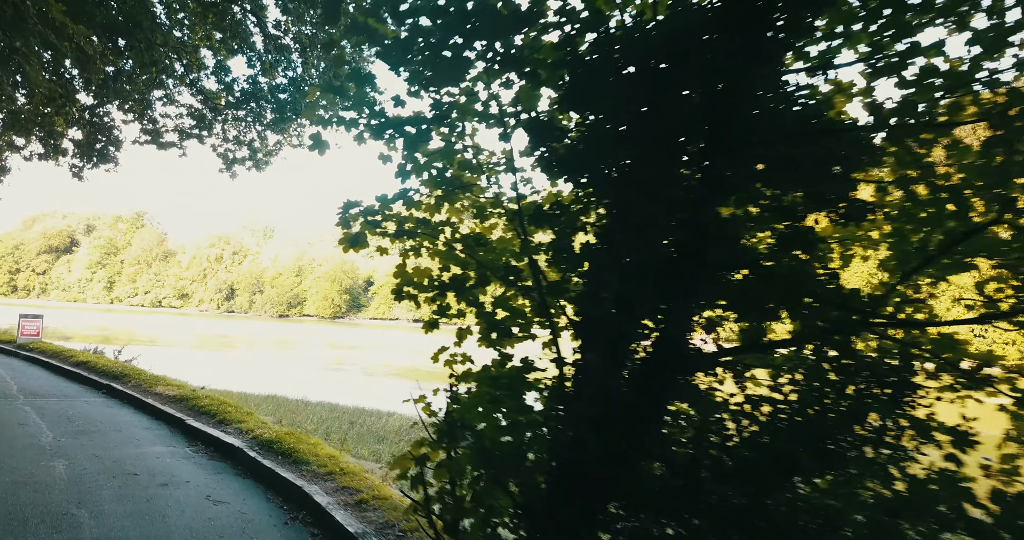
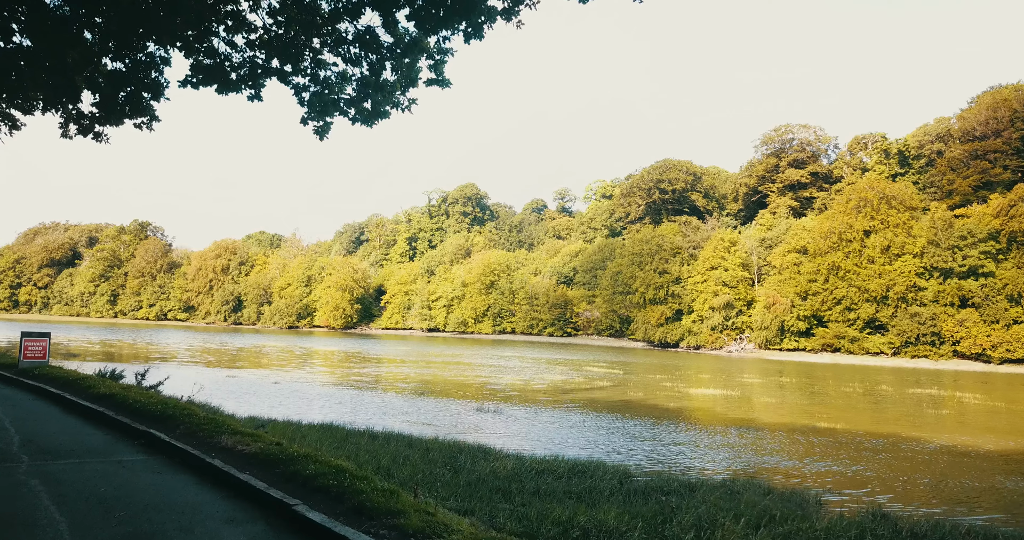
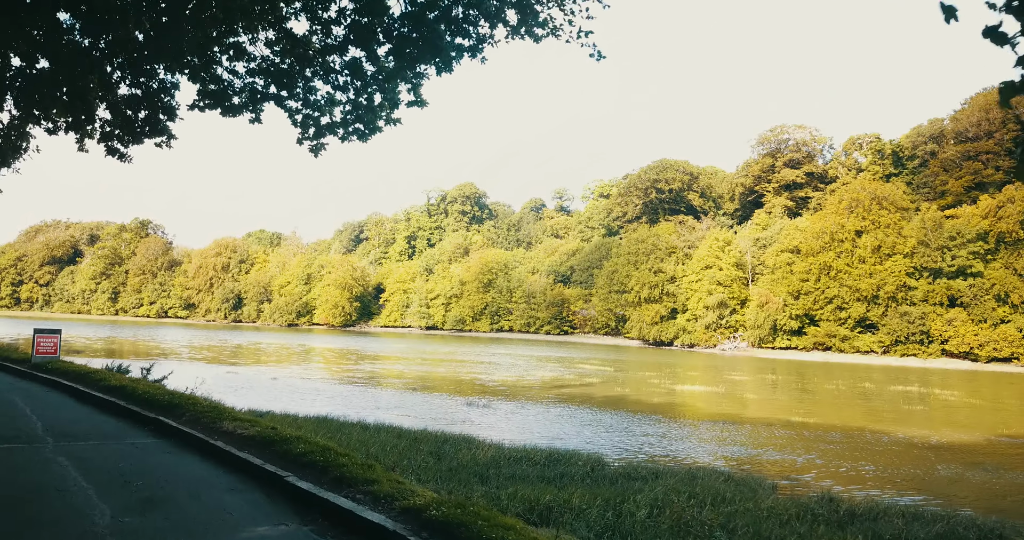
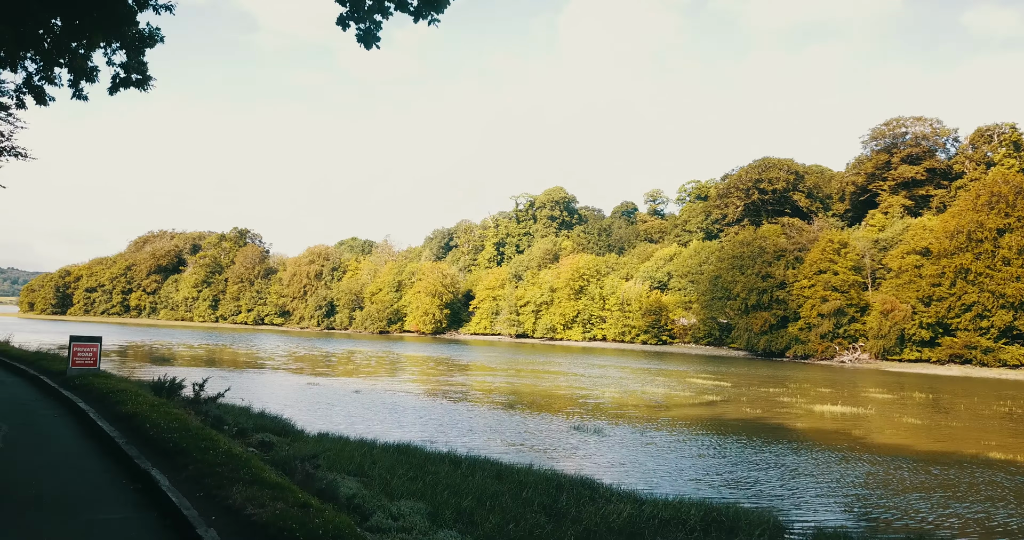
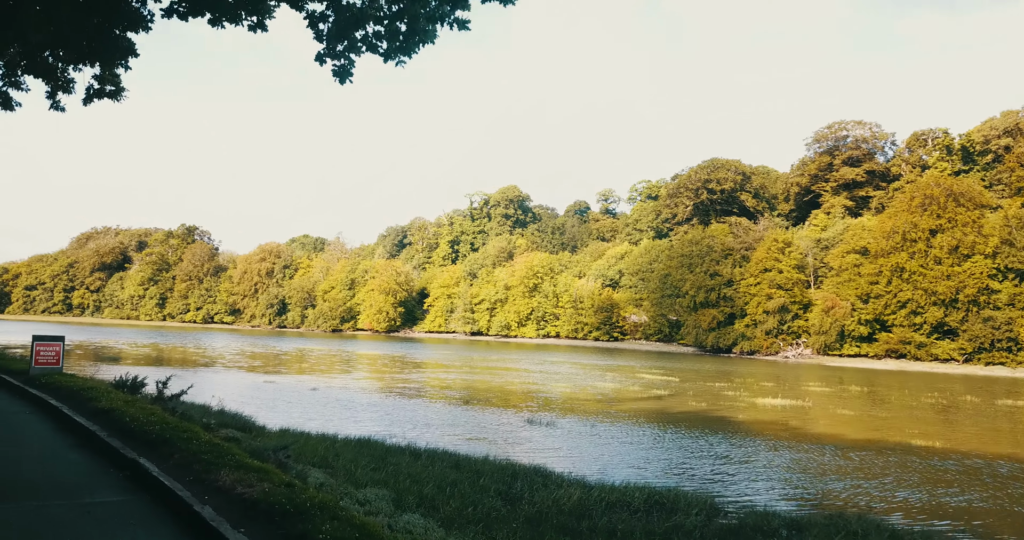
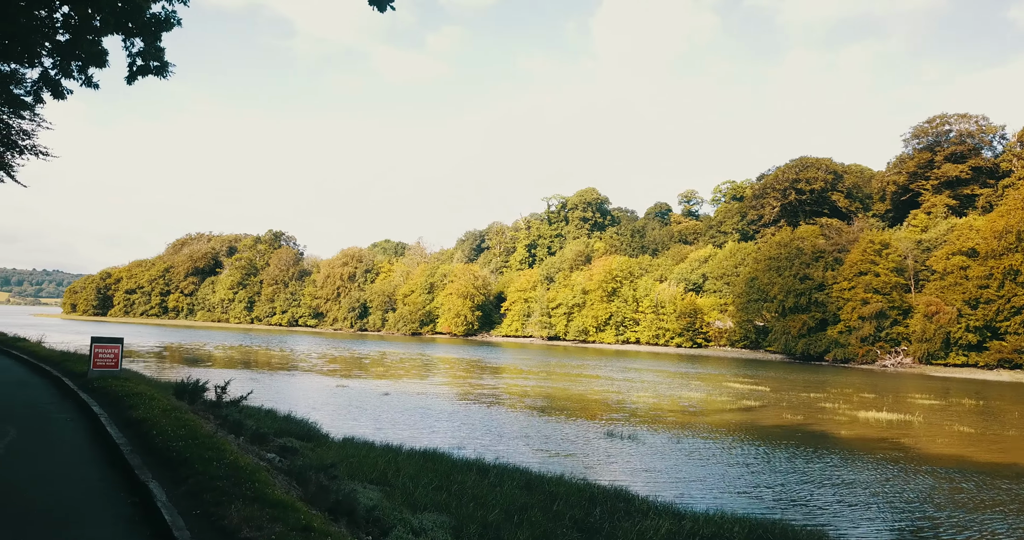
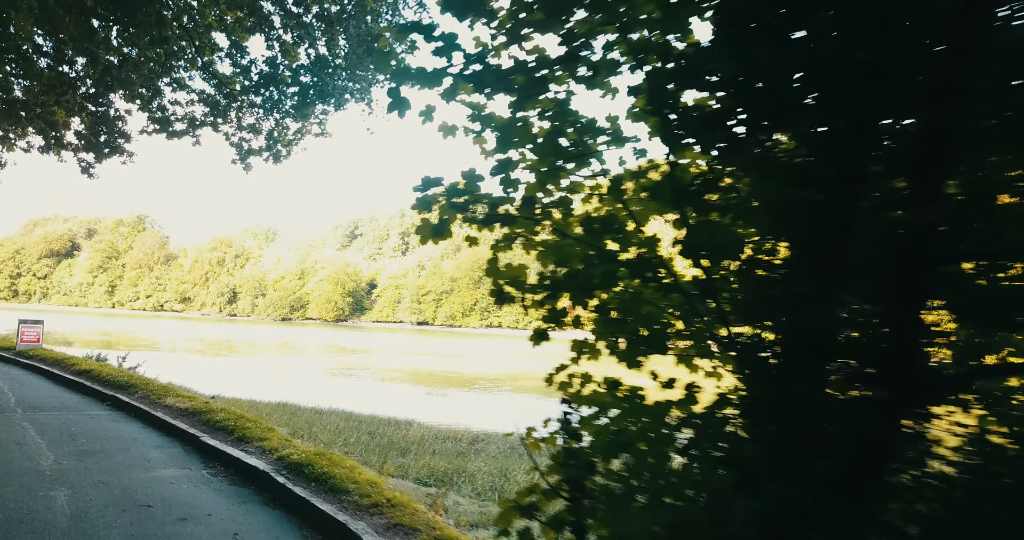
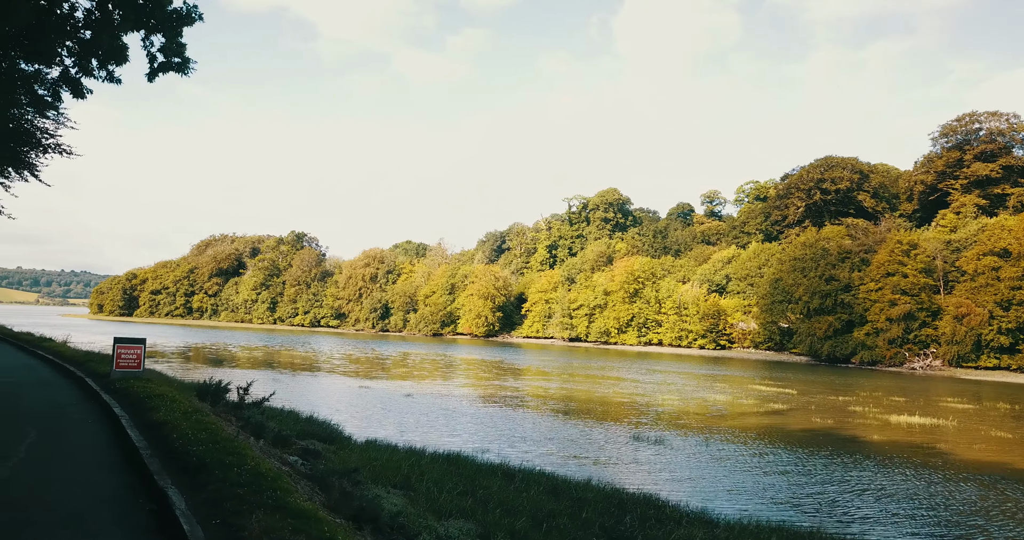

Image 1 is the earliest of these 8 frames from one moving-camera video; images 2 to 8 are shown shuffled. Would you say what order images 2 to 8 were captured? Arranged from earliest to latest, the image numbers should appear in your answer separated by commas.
7, 3, 2, 5, 4, 6, 8
